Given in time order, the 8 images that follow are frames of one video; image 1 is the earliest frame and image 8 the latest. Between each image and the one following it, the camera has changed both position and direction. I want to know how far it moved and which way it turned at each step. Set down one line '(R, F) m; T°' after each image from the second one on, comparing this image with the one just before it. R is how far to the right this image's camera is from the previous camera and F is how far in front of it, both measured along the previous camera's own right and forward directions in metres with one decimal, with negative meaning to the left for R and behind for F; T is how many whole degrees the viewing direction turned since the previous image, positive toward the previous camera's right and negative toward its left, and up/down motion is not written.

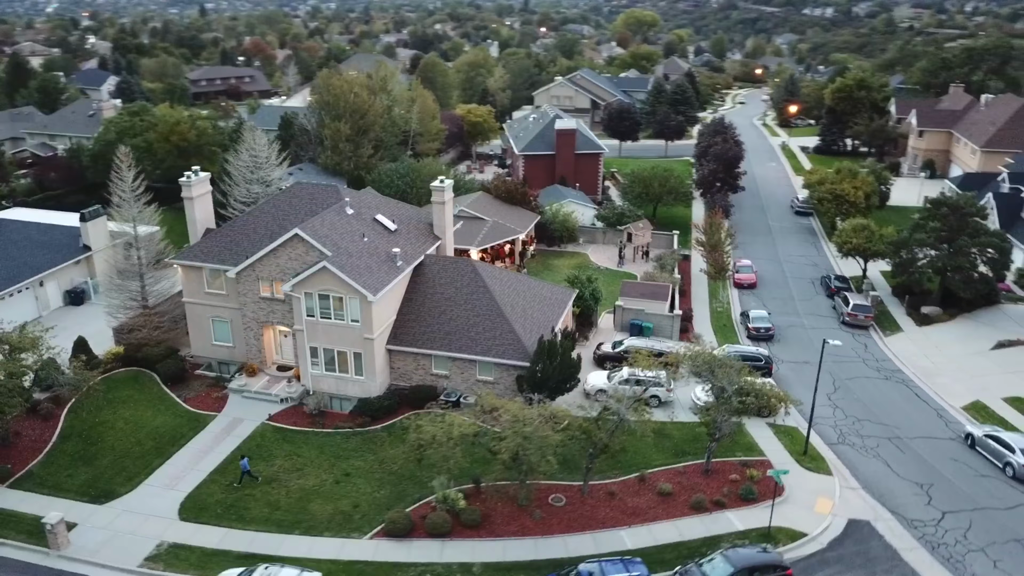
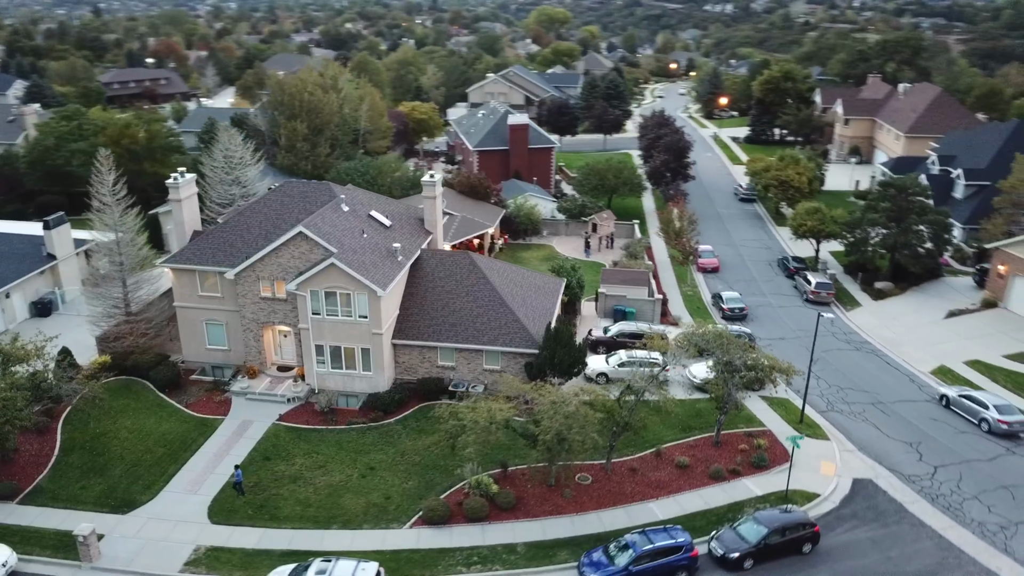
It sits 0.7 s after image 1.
(-3.5, -0.5) m; +6°
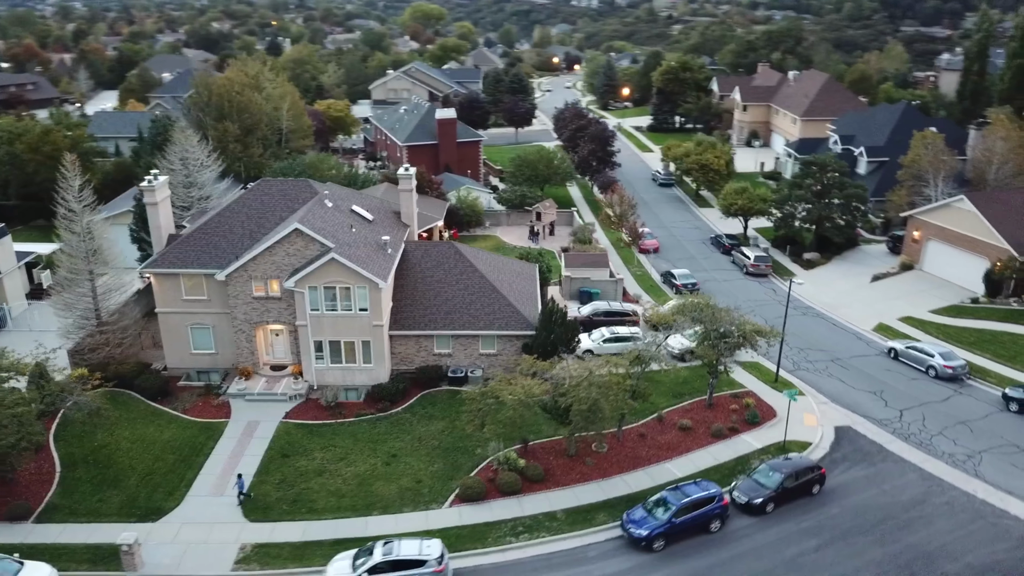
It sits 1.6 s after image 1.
(-4.6, -0.8) m; +8°
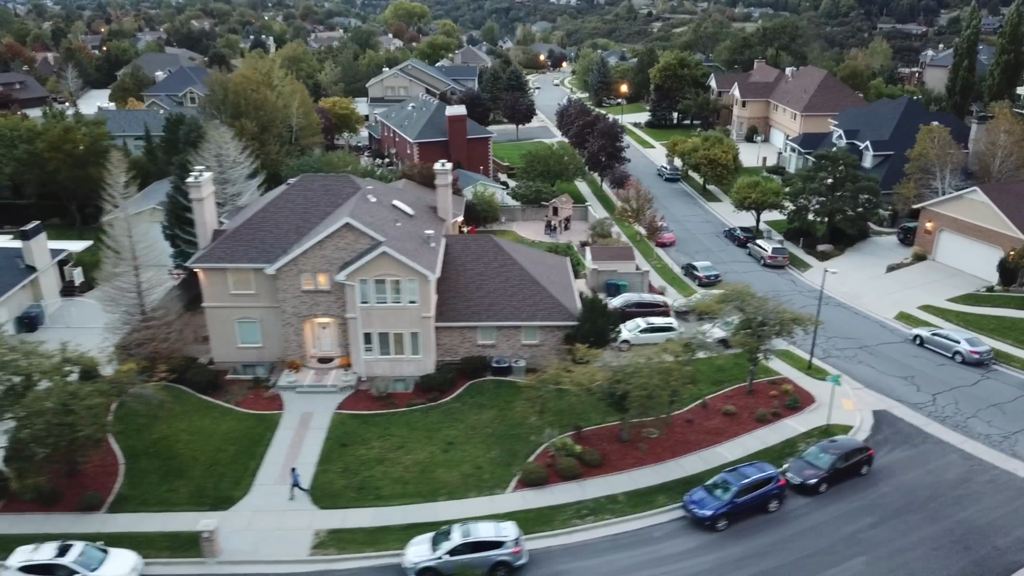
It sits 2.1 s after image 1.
(-2.7, -0.7) m; +1°
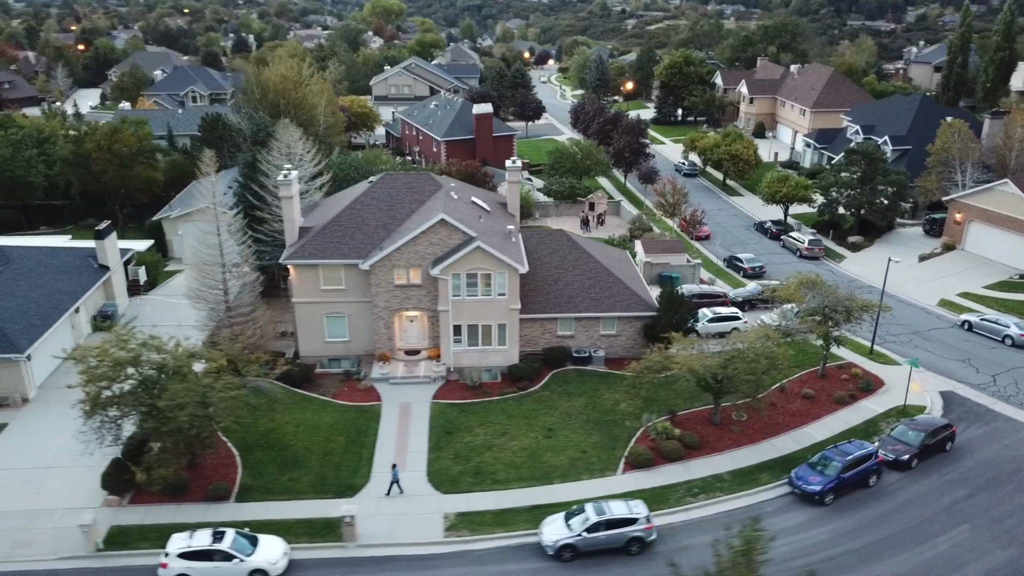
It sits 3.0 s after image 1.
(-4.8, -1.1) m; +2°
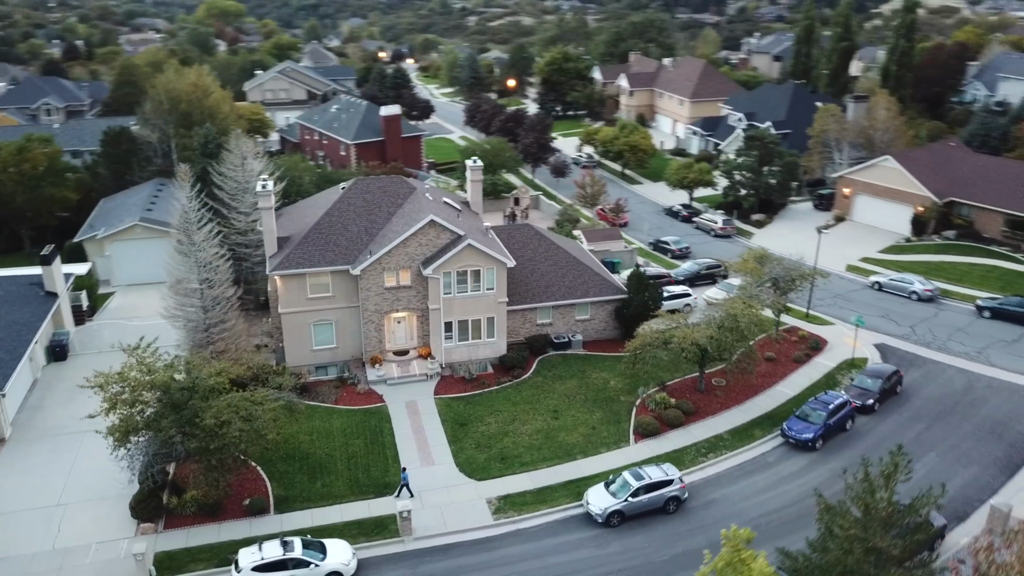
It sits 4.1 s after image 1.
(-5.7, -1.1) m; +10°
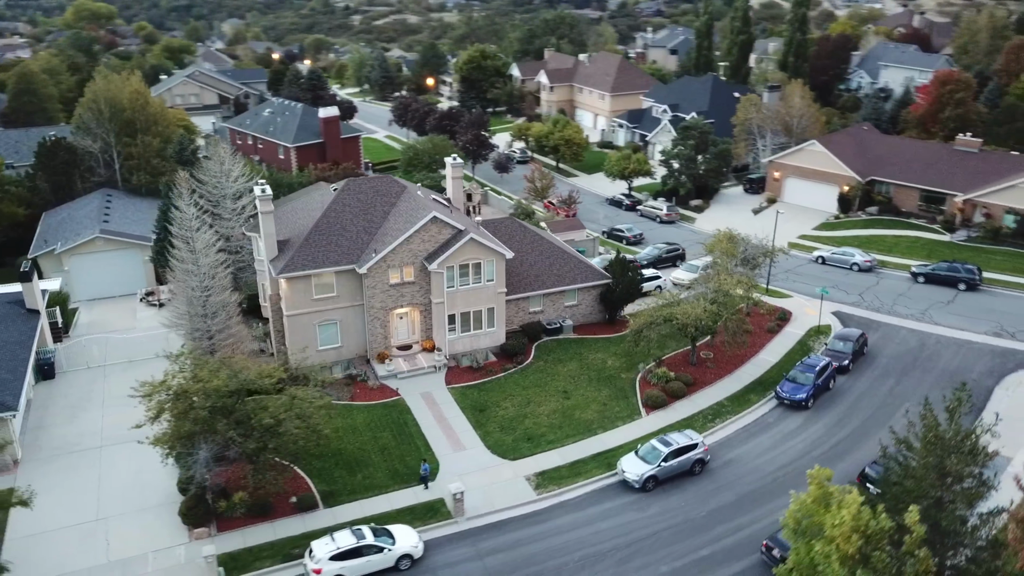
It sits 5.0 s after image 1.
(-4.7, -1.2) m; +7°
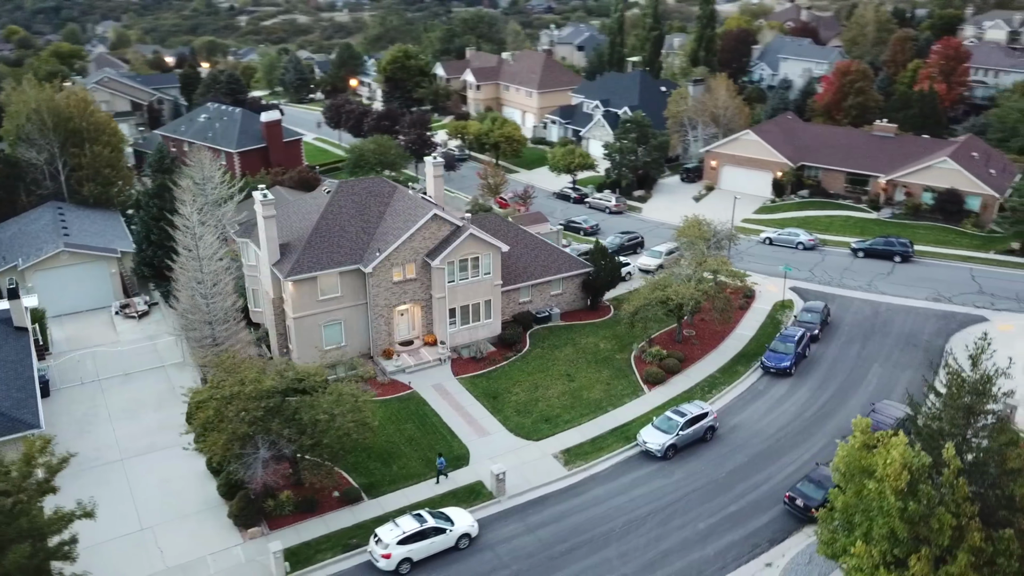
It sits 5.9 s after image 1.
(-4.5, -1.3) m; +7°
